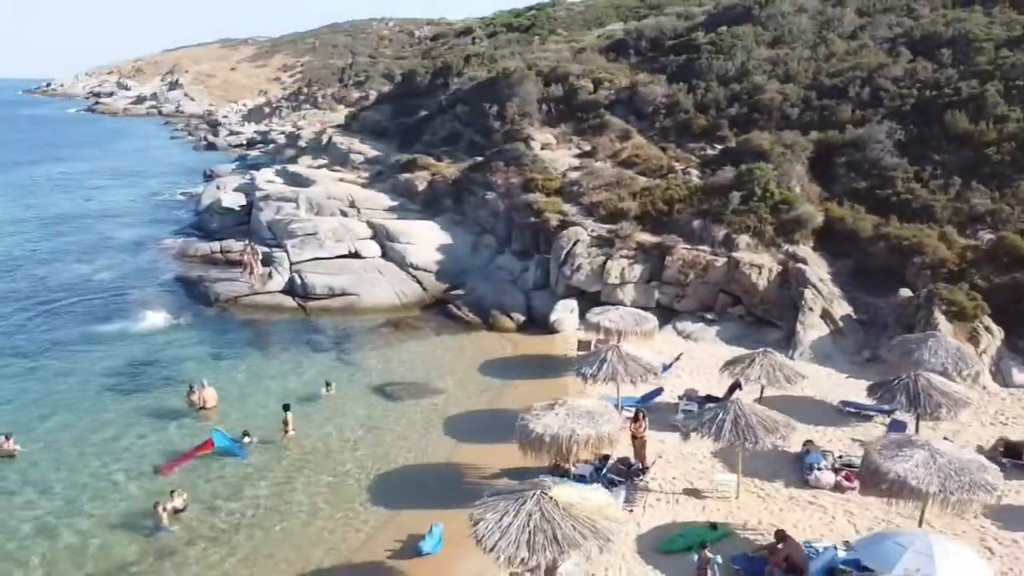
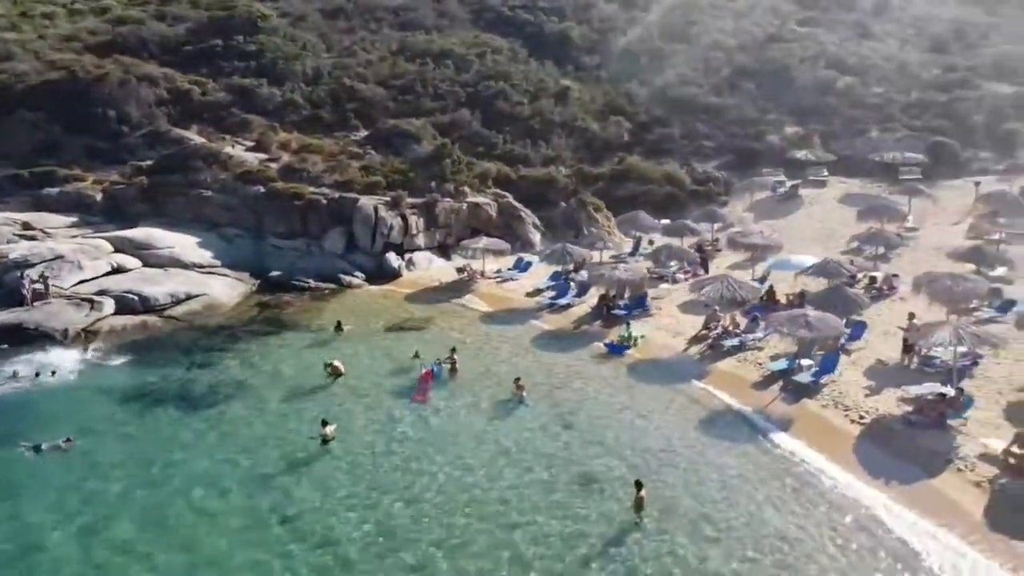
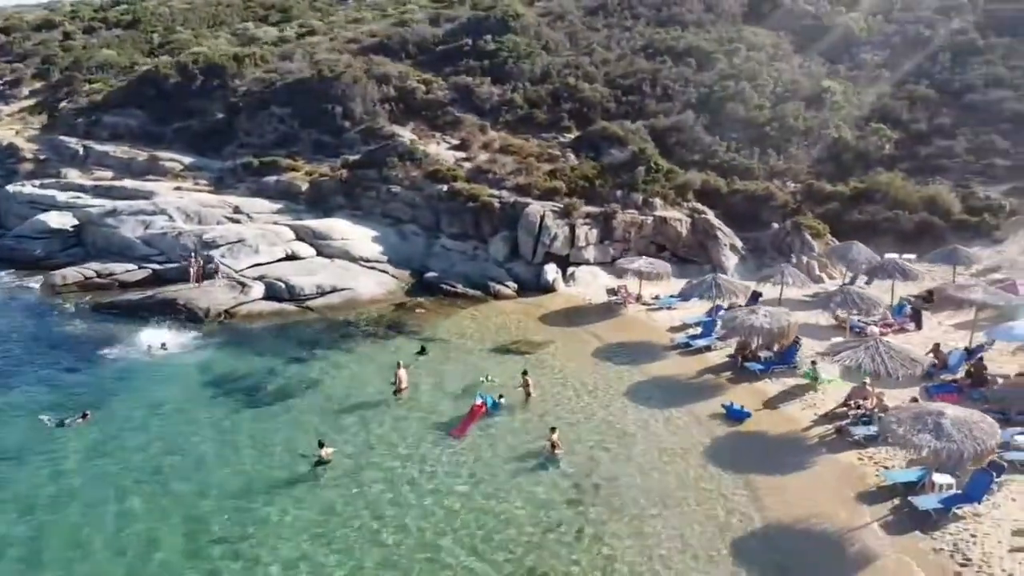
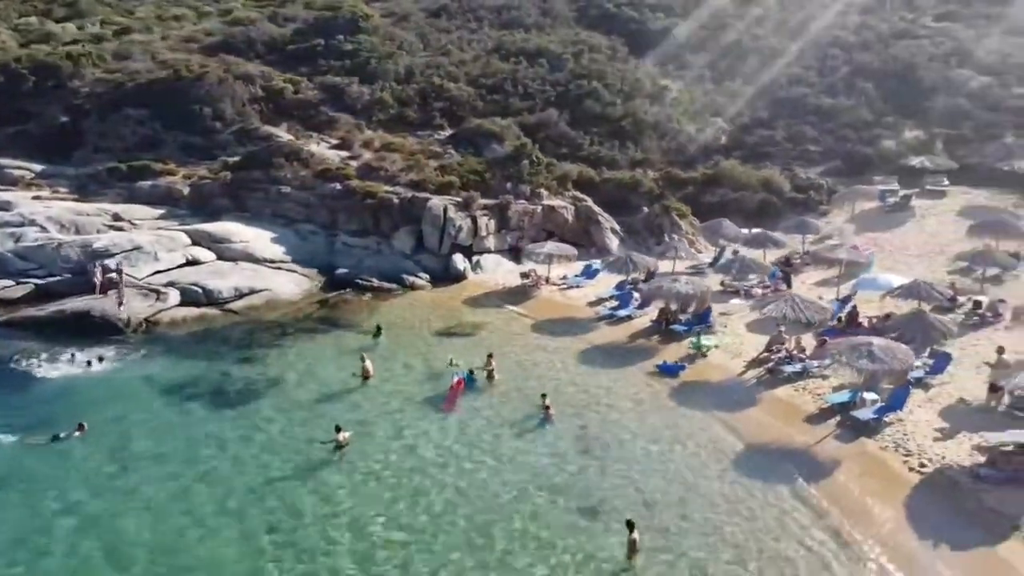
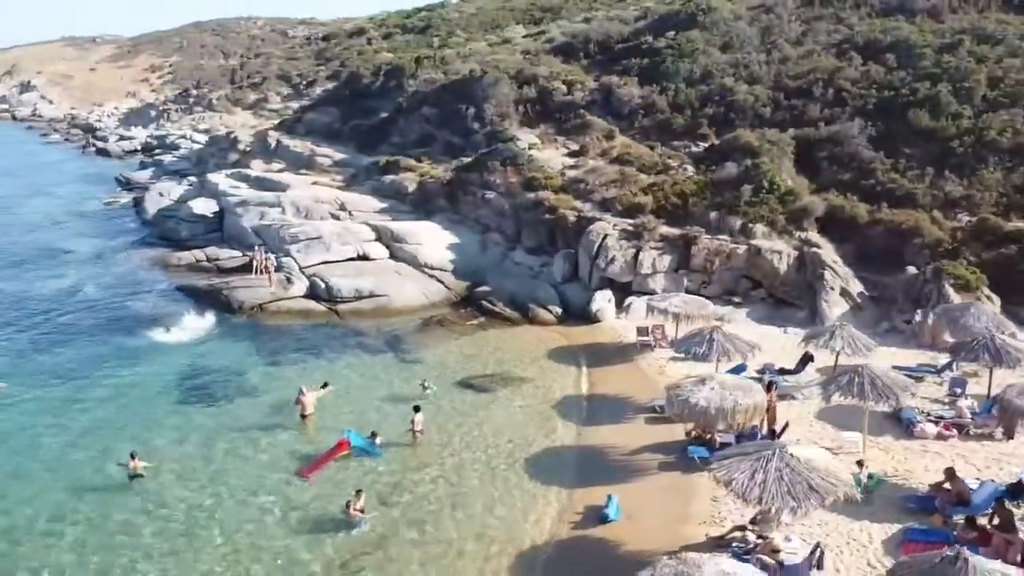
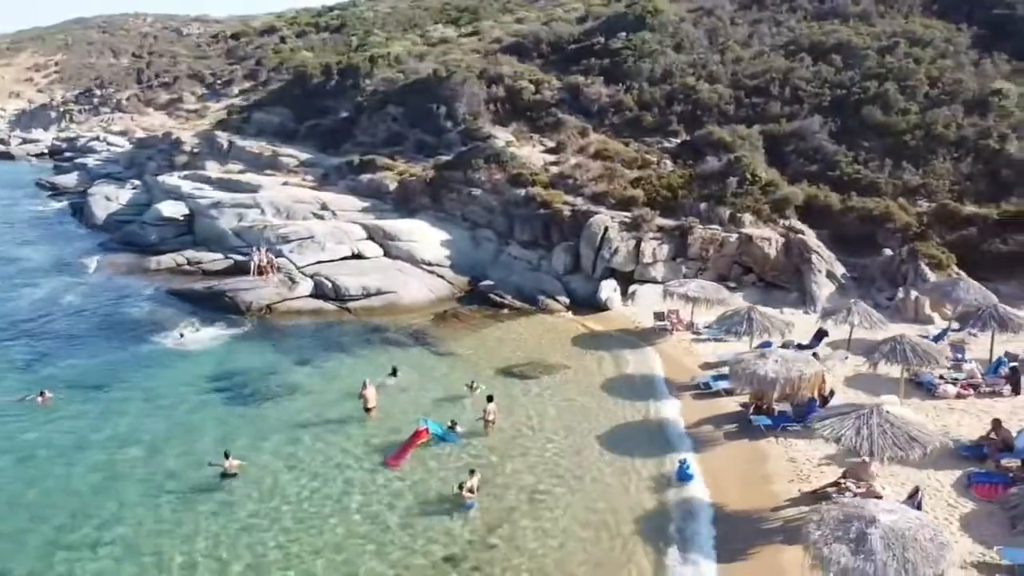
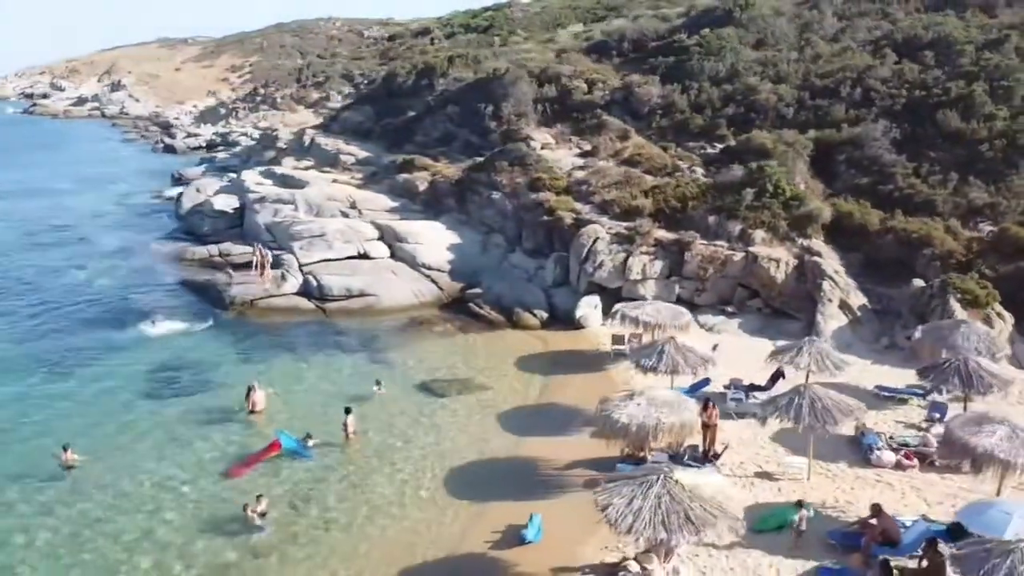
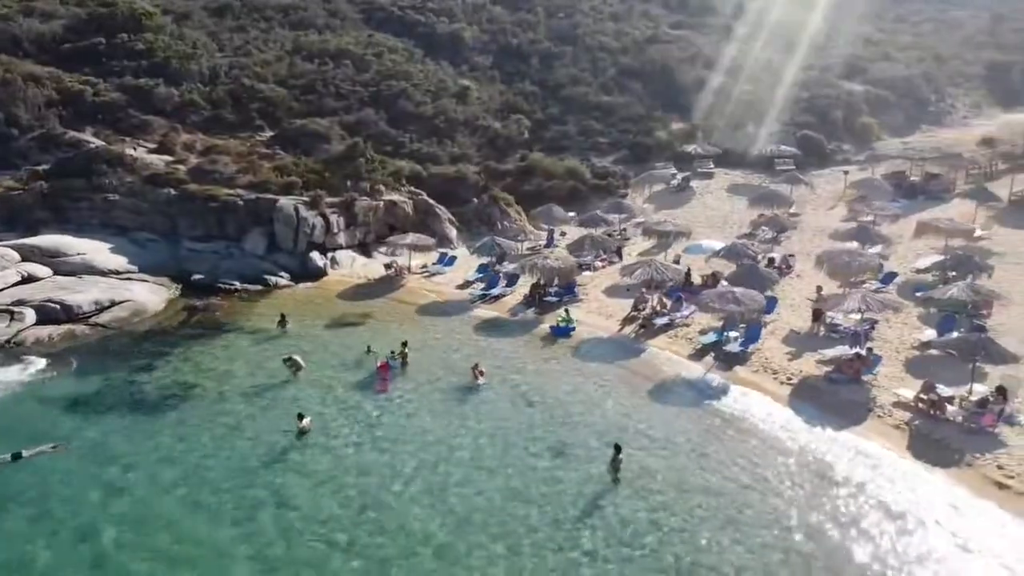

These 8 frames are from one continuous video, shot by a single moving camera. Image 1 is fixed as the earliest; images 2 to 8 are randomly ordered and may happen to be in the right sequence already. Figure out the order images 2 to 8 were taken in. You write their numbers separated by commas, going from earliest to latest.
7, 5, 6, 3, 4, 2, 8
